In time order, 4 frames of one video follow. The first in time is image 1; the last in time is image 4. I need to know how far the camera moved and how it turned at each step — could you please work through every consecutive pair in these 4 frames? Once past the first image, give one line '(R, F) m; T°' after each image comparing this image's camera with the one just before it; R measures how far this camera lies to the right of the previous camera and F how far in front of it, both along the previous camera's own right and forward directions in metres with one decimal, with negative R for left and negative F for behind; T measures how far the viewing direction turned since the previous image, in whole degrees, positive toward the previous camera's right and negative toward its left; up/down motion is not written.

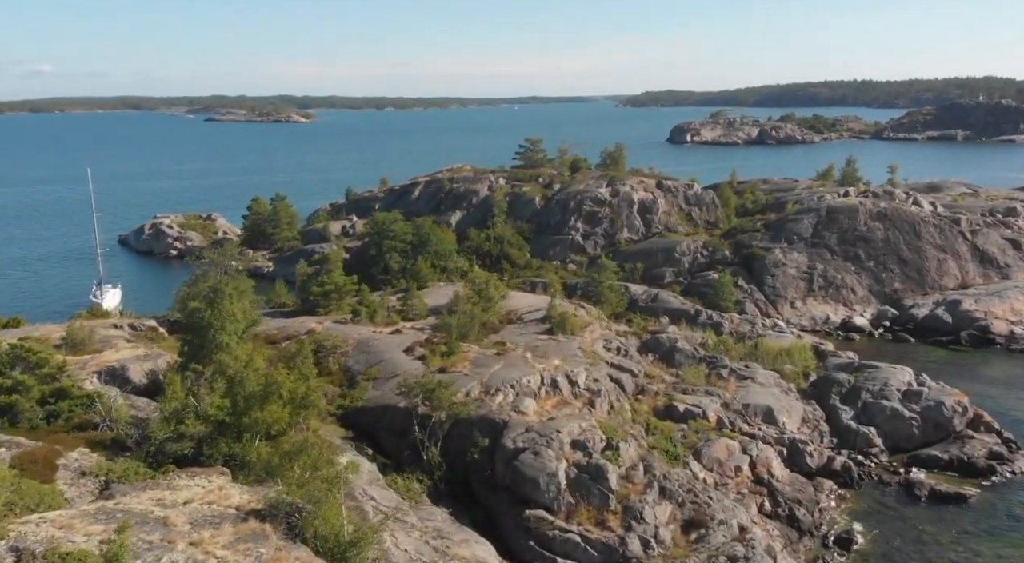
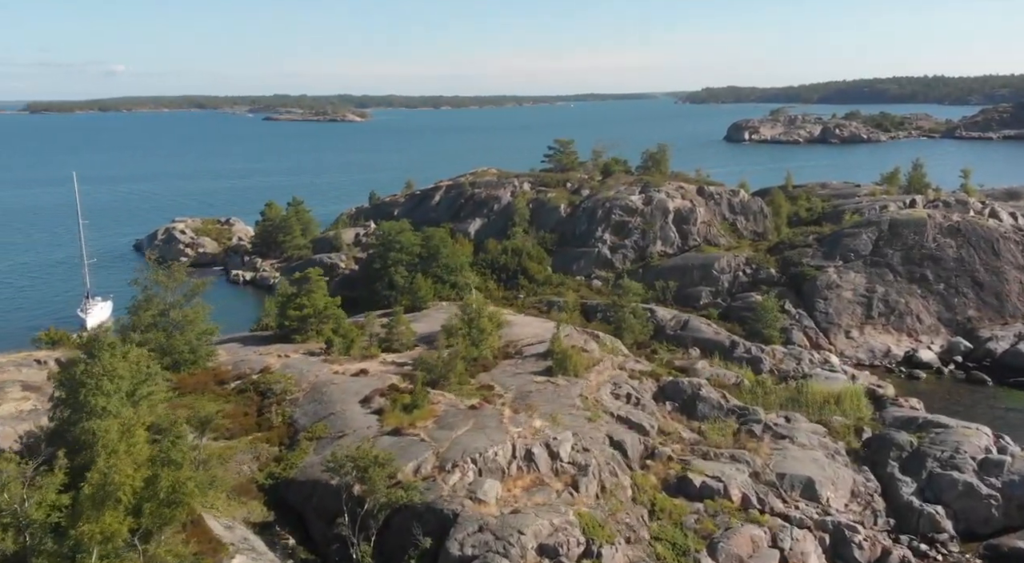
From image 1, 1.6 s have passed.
(+2.6, +6.8) m; -4°
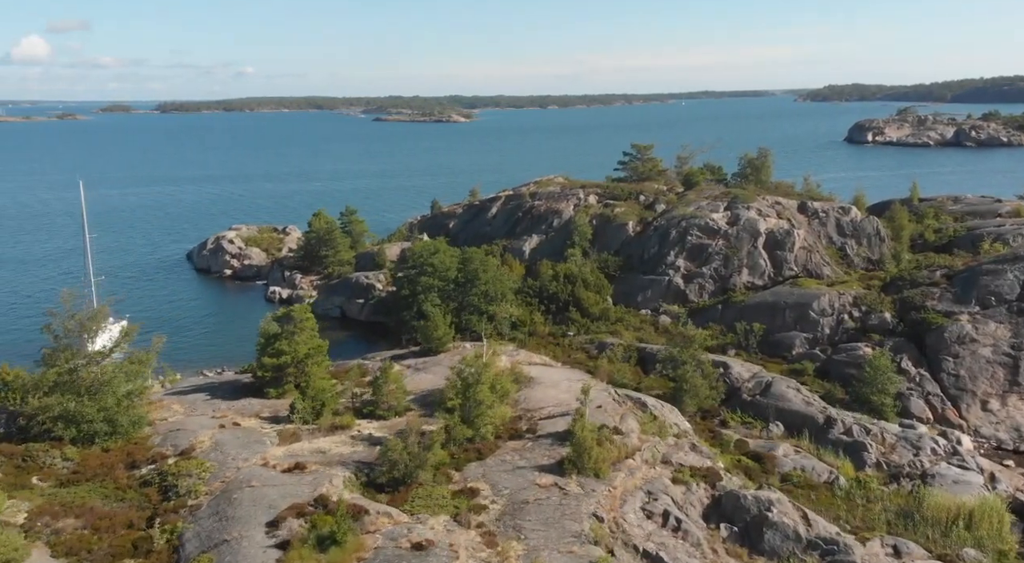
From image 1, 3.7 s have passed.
(+3.1, +9.8) m; -7°
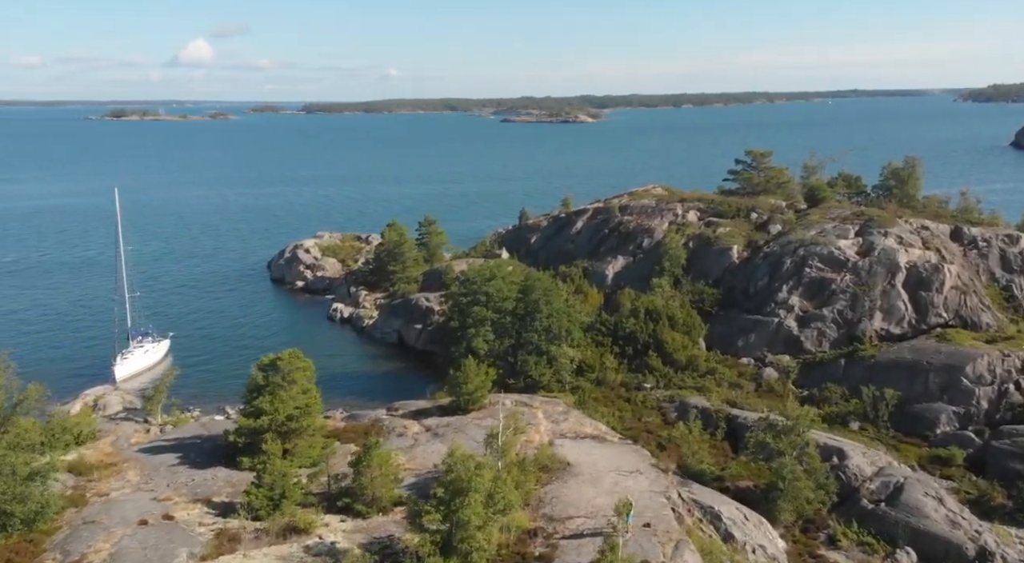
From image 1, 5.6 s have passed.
(+2.8, +8.7) m; -8°
